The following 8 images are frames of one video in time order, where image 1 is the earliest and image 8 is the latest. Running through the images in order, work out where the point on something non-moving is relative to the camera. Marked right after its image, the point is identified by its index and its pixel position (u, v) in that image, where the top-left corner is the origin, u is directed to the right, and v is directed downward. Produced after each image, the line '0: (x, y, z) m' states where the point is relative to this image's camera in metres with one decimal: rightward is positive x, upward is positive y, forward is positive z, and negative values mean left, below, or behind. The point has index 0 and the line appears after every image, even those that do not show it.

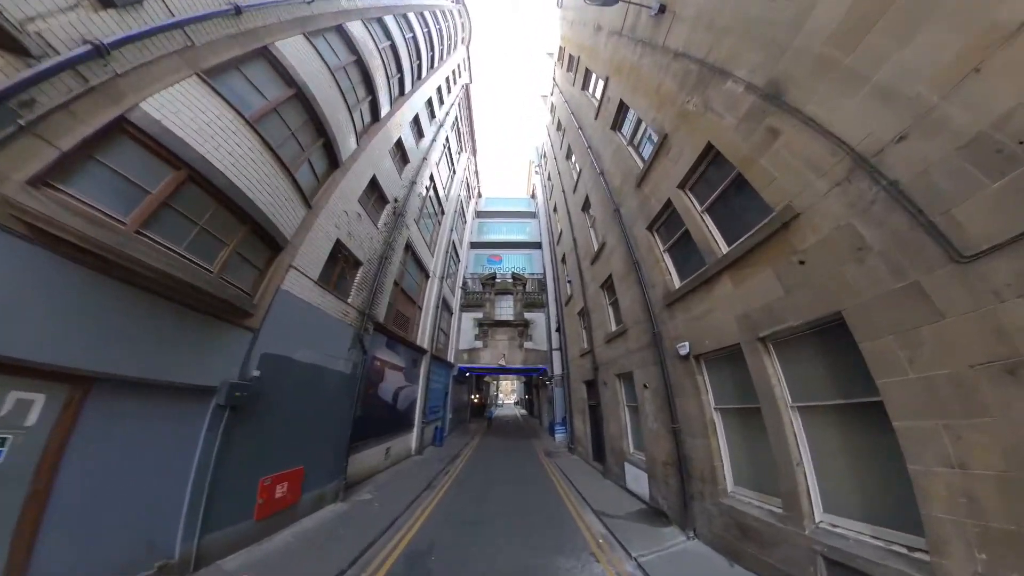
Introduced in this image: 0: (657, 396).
0: (+3.3, -2.4, +12.4) m
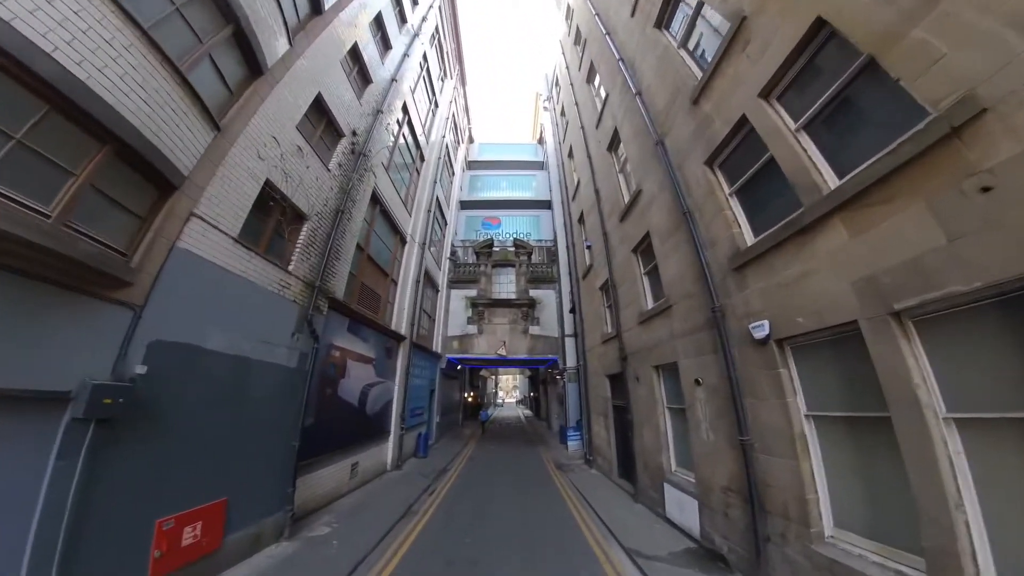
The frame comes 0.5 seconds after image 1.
0: (+3.3, -1.8, +9.0) m
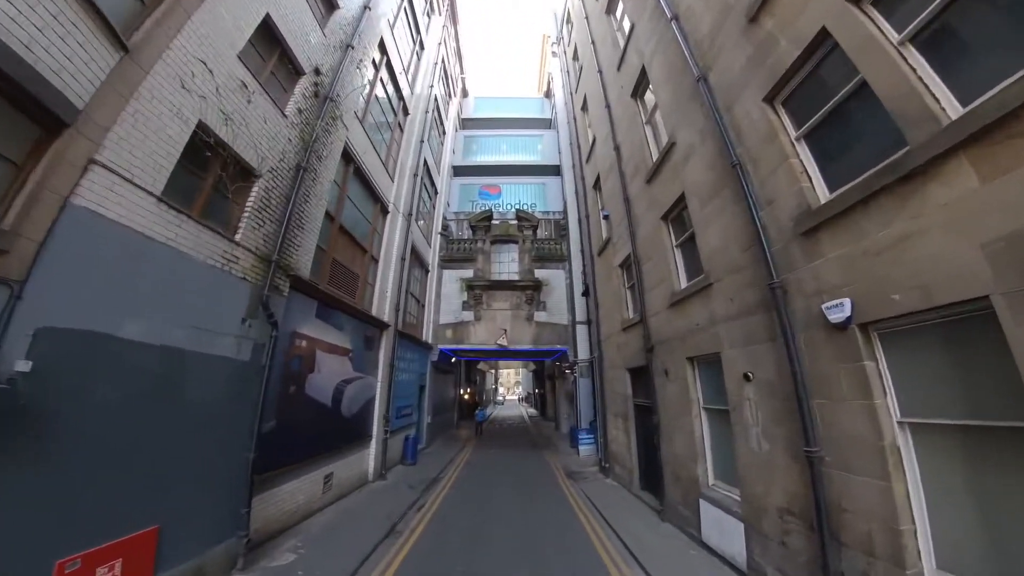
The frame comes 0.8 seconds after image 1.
0: (+3.4, -1.4, +7.1) m
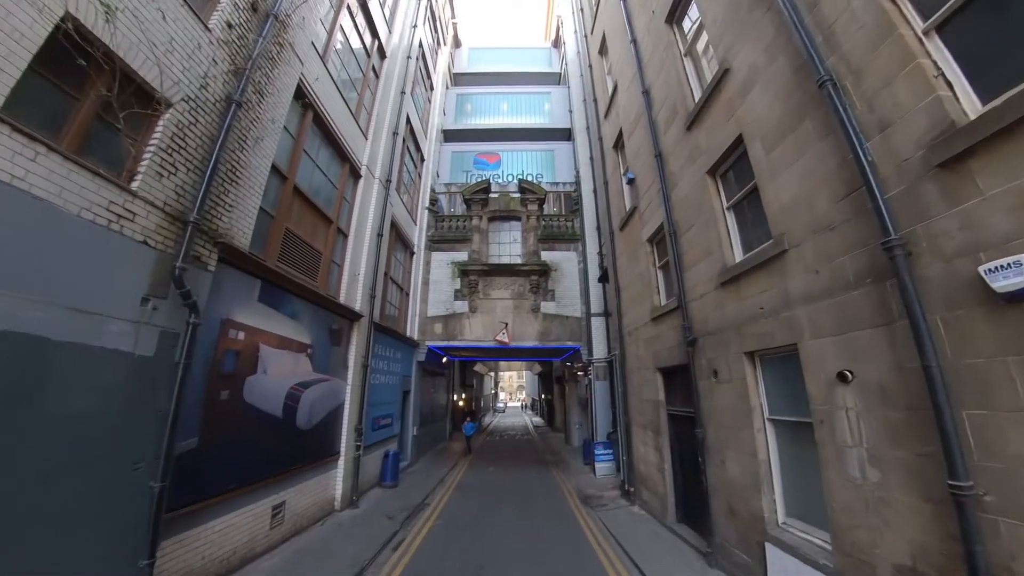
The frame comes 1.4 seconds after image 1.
0: (+3.4, -1.1, +5.0) m
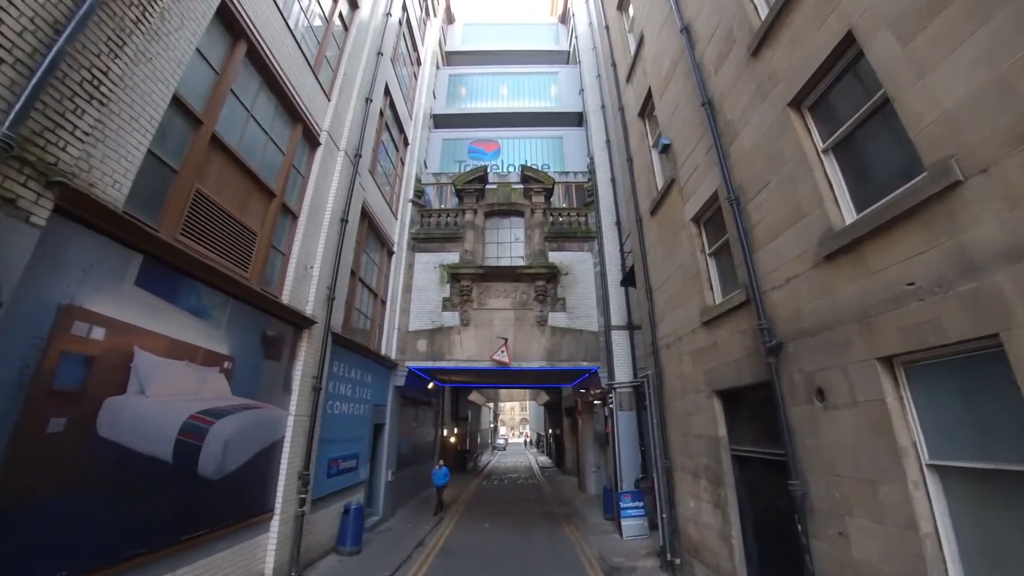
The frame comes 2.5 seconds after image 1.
0: (+3.4, -0.7, +2.6) m
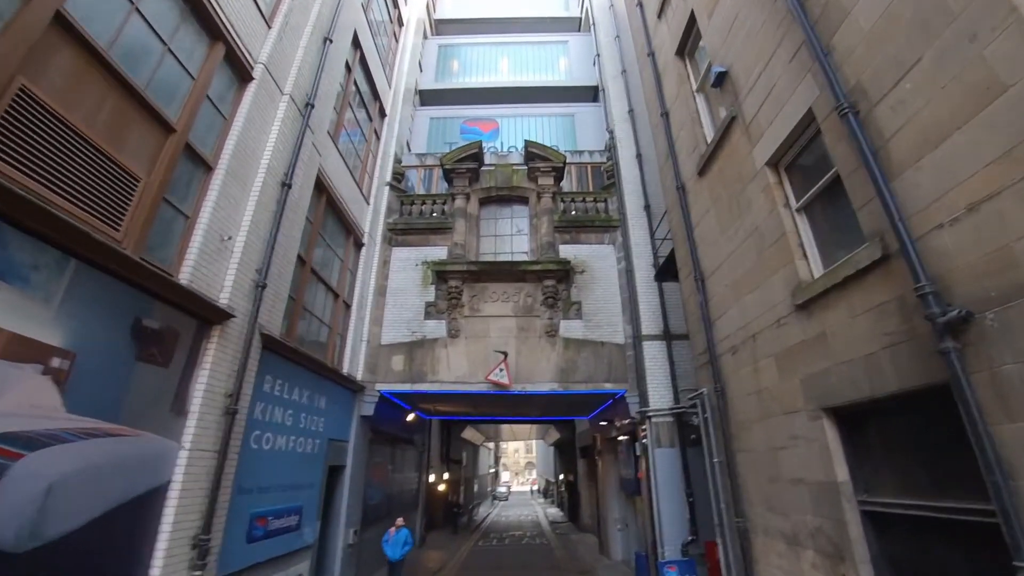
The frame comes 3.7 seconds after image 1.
0: (+3.3, -0.1, +0.5) m
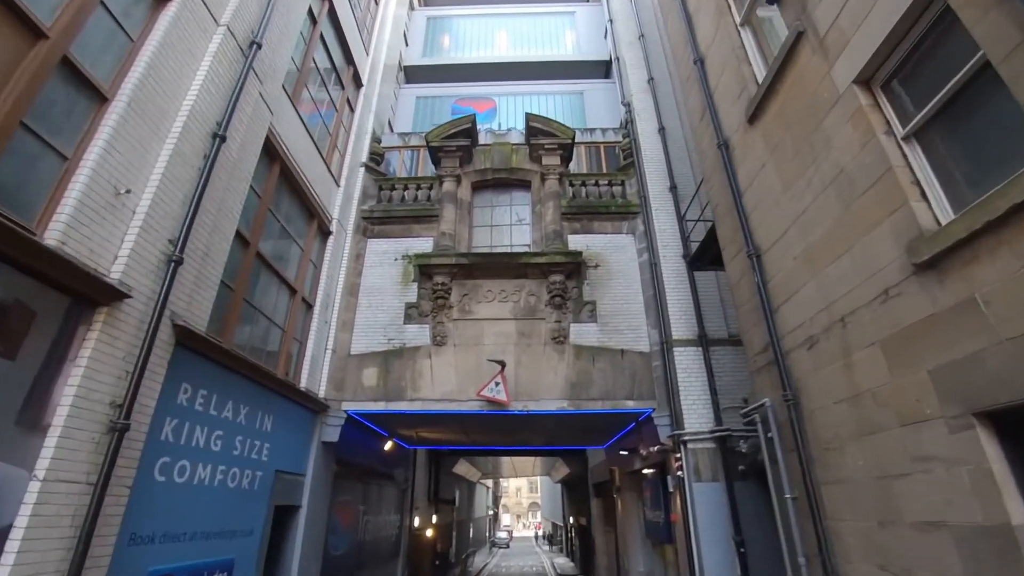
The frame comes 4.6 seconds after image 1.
0: (+3.2, +0.5, -0.9) m
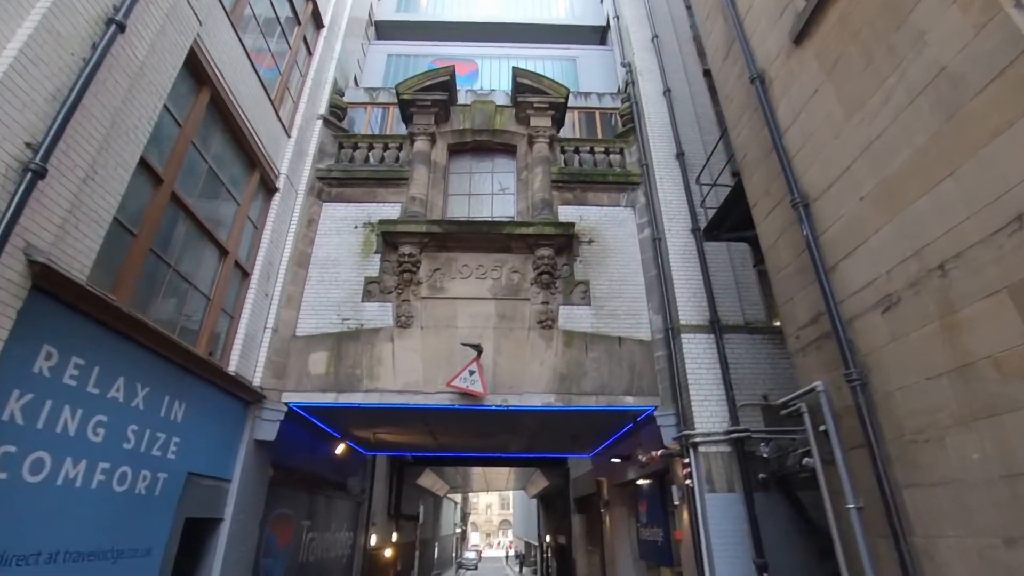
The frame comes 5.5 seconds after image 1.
0: (+3.4, +0.9, -1.7) m
